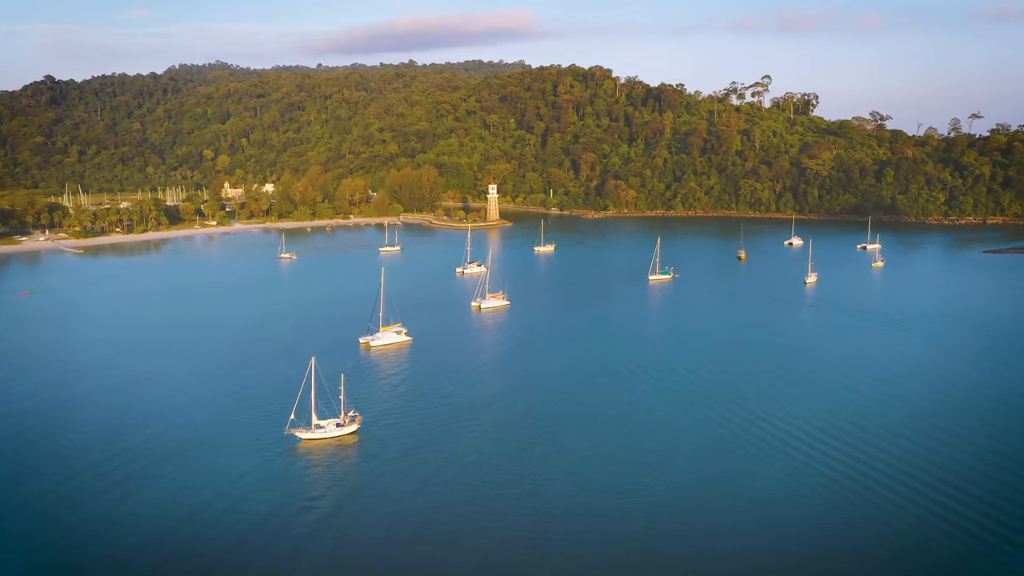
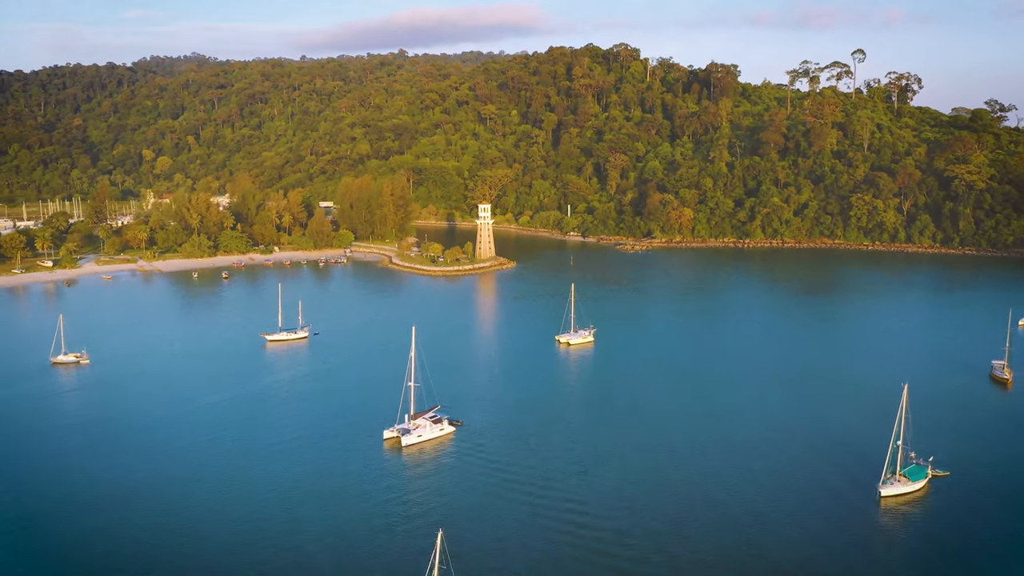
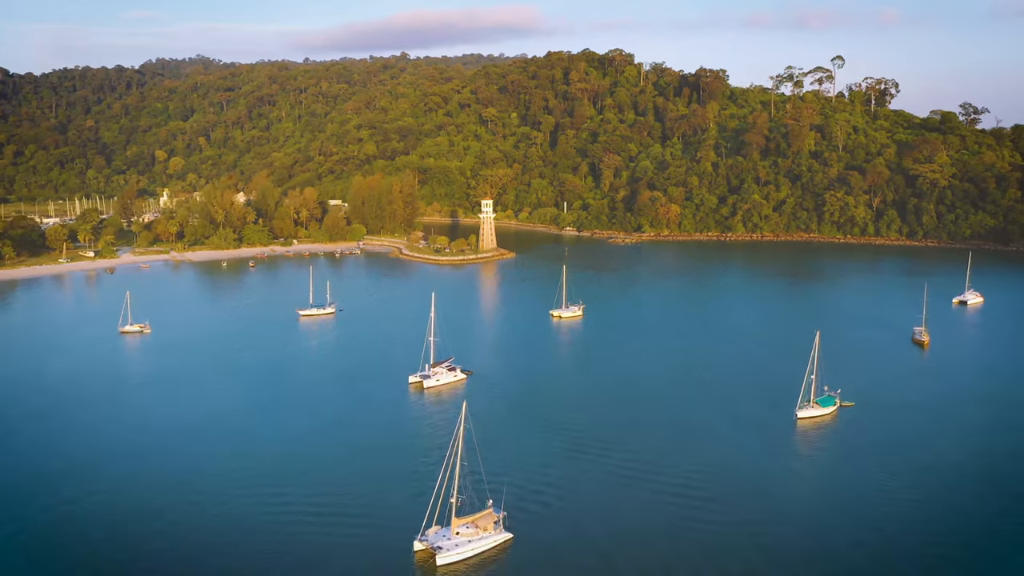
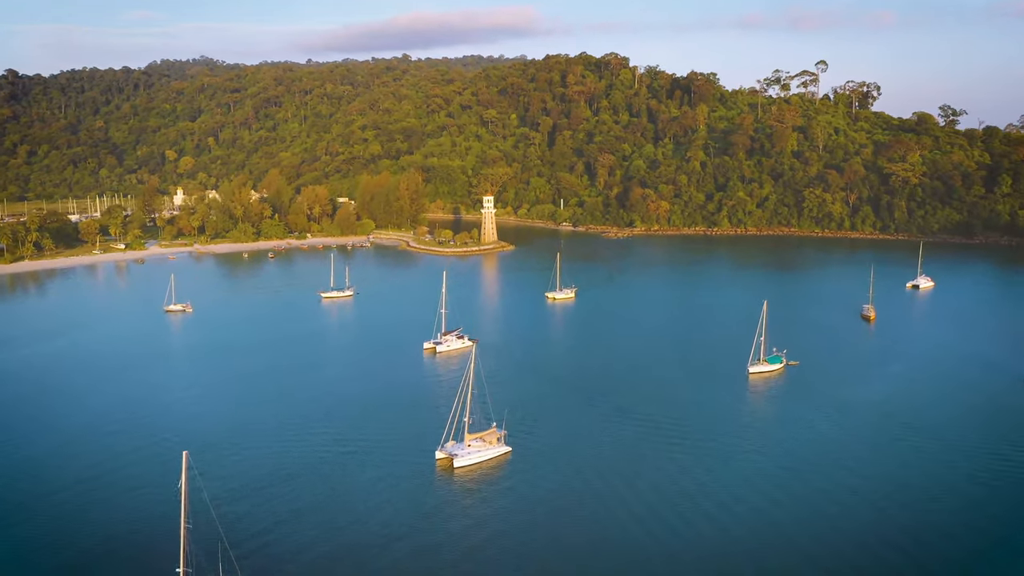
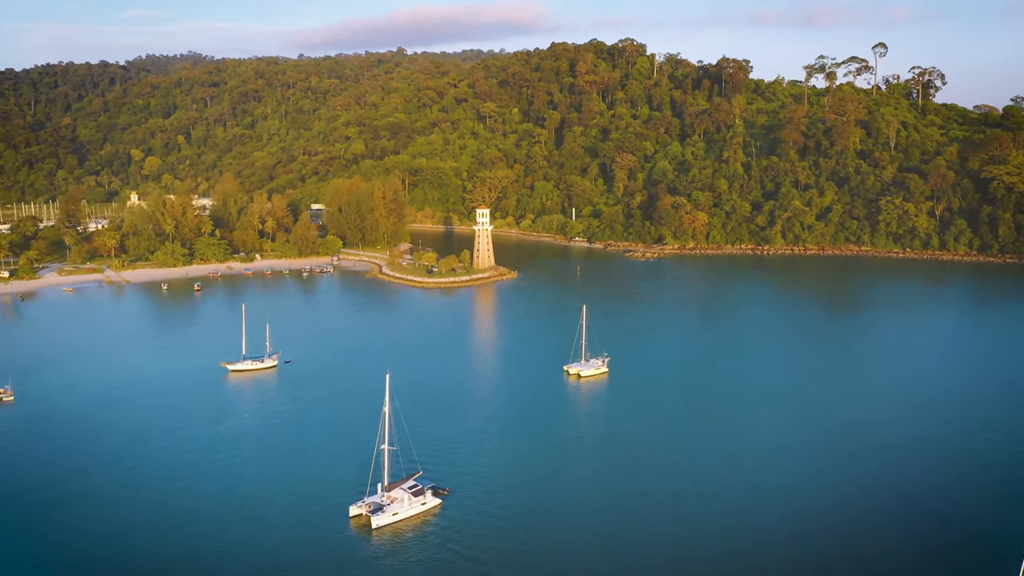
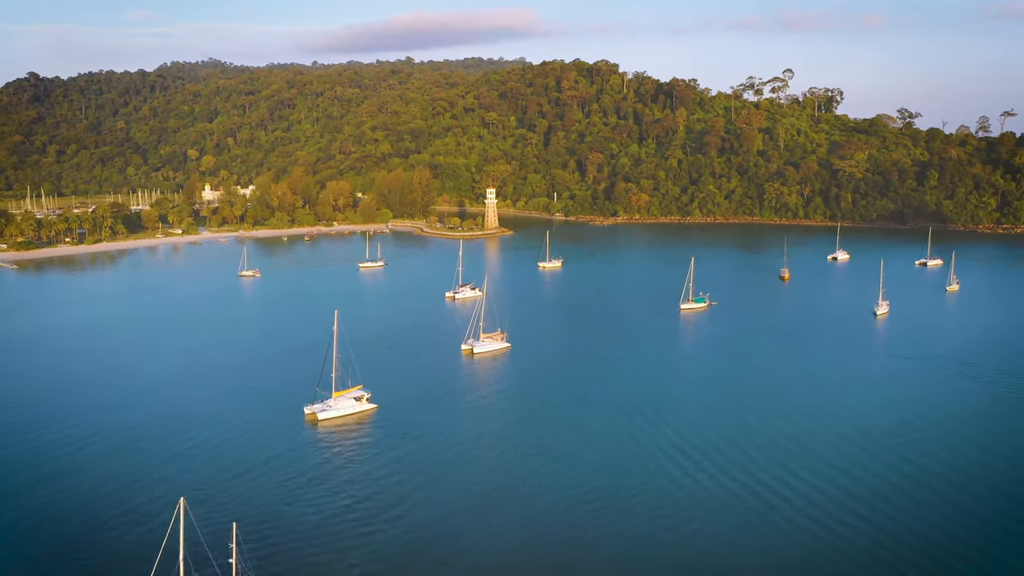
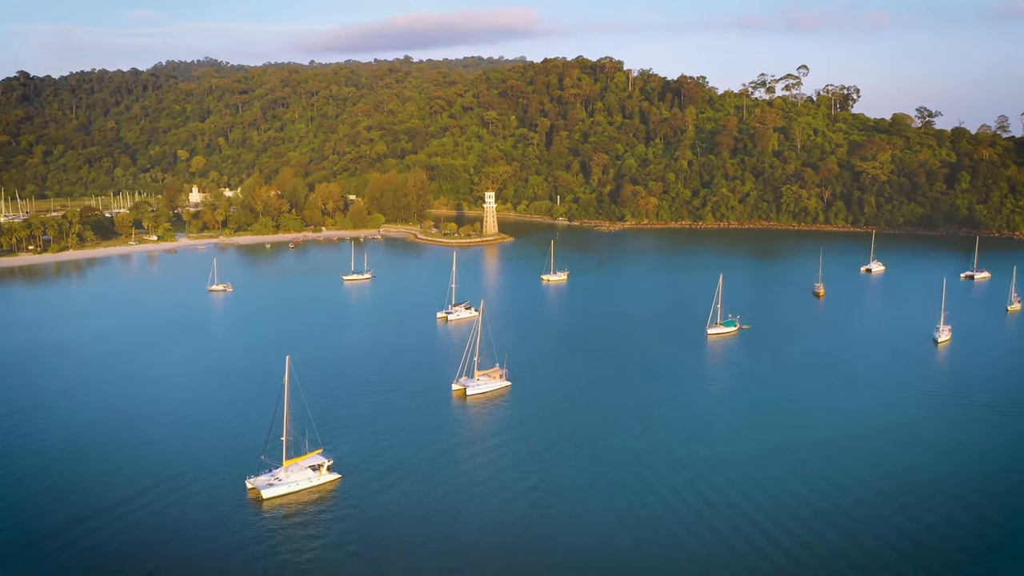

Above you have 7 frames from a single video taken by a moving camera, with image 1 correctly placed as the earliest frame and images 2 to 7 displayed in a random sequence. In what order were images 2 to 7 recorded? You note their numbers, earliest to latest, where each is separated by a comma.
6, 7, 4, 3, 2, 5
